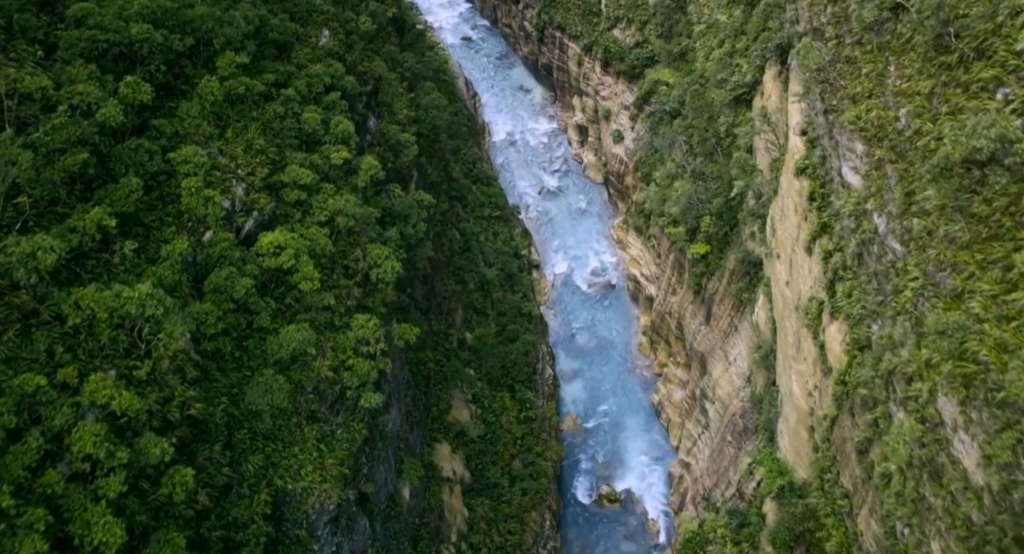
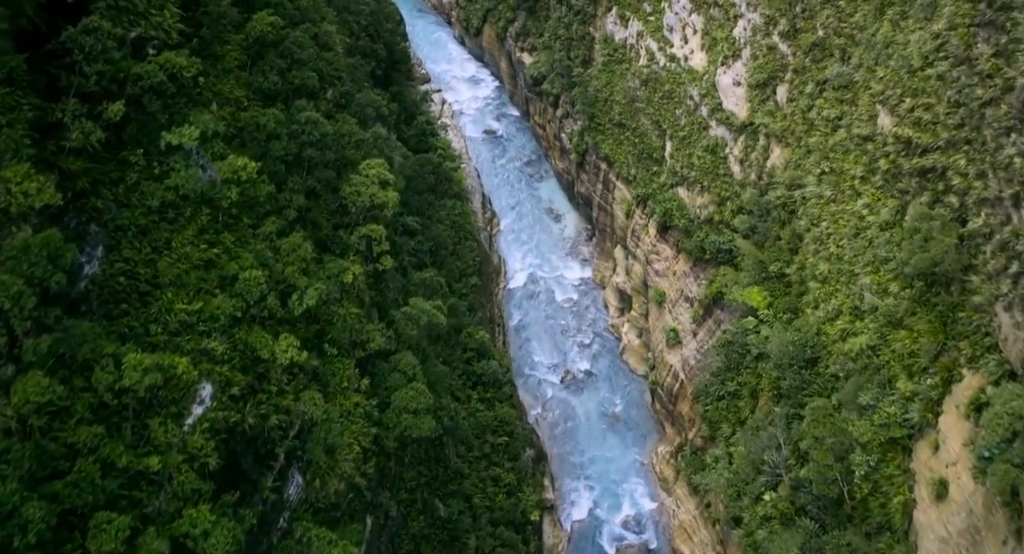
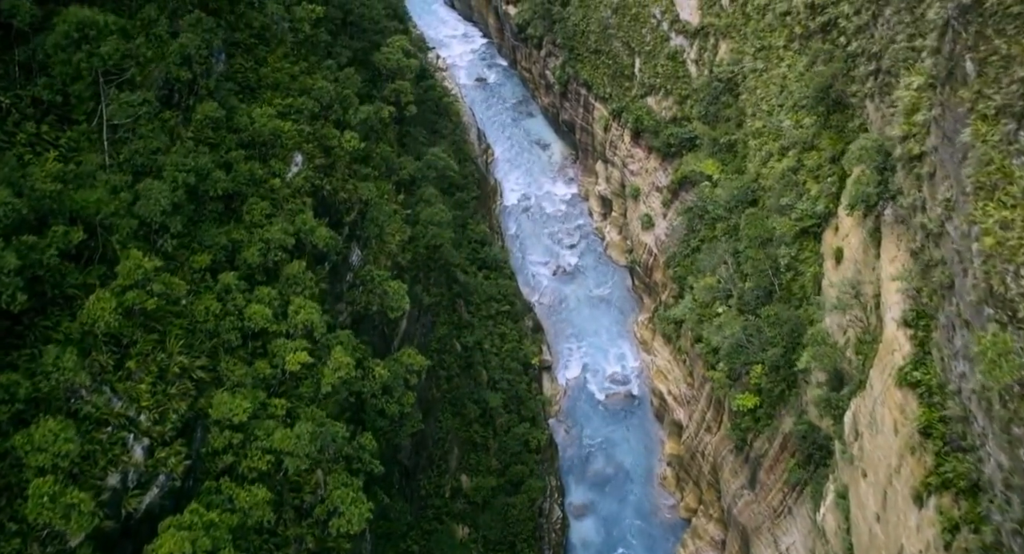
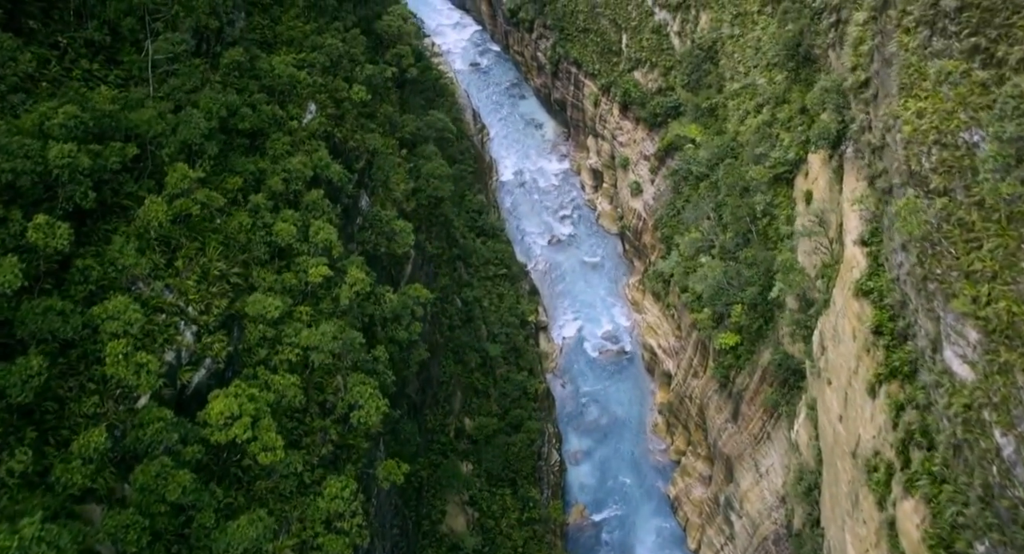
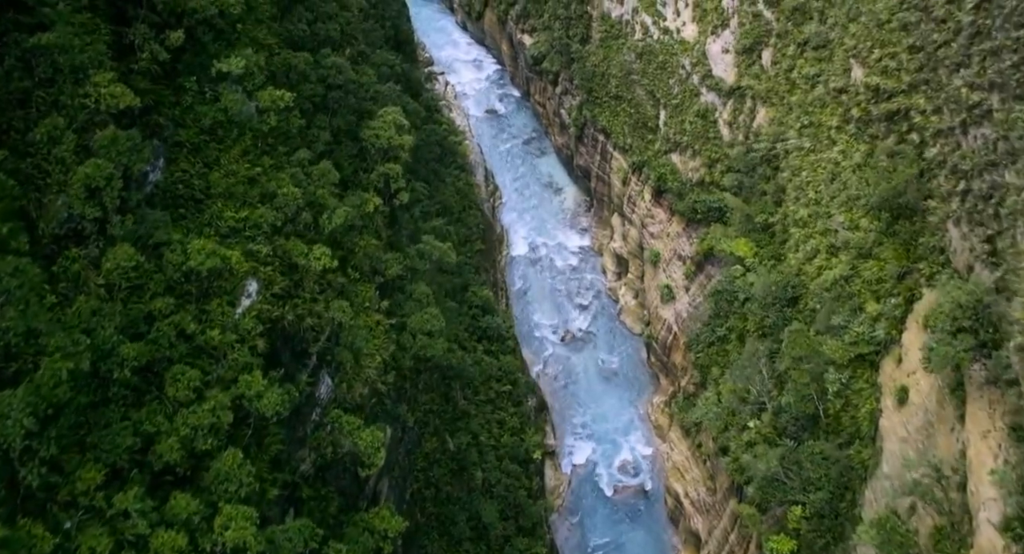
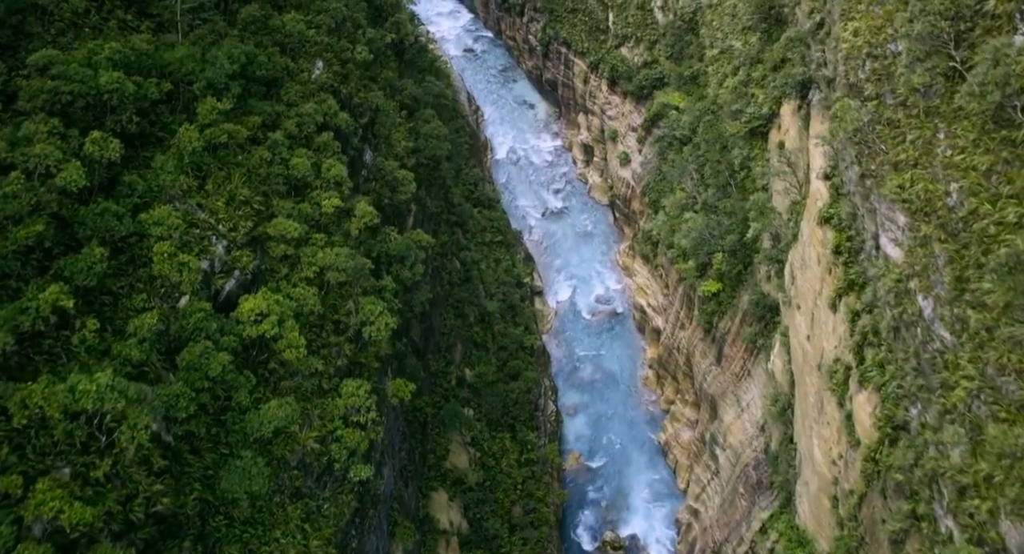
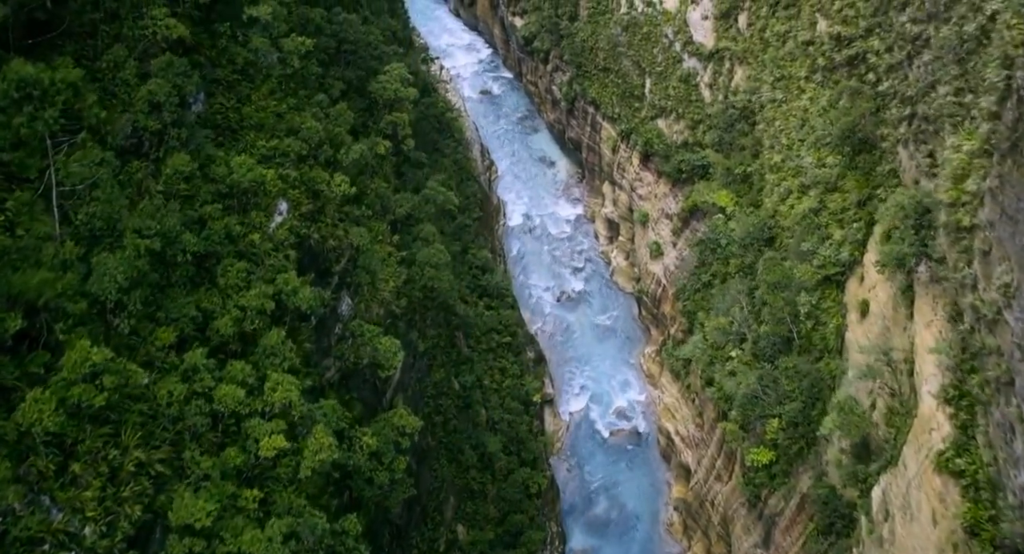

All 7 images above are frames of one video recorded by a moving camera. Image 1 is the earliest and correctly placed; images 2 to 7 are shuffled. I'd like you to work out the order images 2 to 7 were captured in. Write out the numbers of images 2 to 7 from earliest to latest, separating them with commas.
6, 4, 3, 7, 5, 2
